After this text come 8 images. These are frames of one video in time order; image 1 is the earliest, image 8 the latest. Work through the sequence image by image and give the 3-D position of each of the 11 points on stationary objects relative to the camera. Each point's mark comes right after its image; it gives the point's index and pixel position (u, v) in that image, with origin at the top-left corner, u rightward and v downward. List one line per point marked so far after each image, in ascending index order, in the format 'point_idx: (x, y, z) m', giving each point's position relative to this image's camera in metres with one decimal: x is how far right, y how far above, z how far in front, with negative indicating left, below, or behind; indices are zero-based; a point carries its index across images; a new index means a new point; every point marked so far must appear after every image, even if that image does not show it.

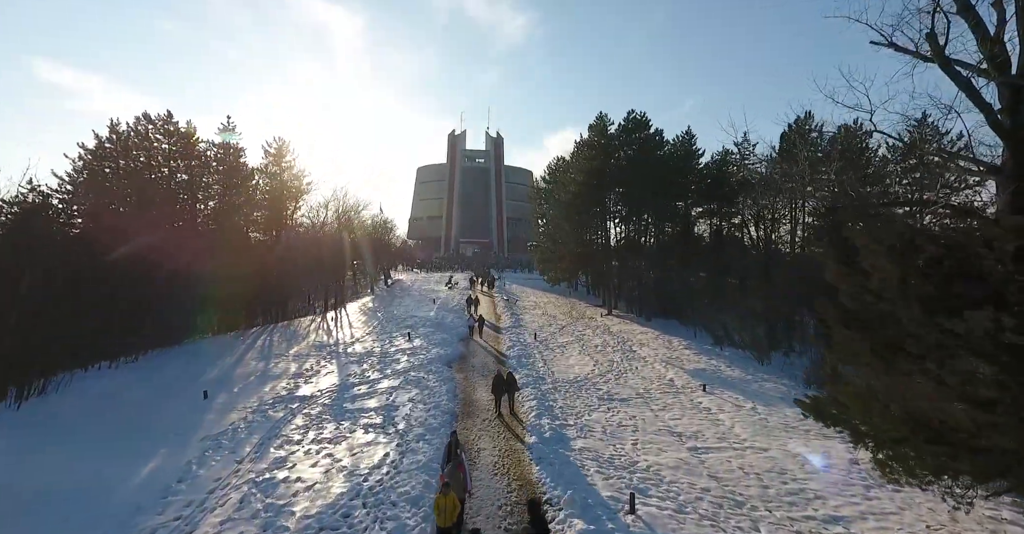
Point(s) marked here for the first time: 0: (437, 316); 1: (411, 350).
0: (-3.1, -2.1, +18.6) m
1: (-2.9, -2.4, +12.8) m
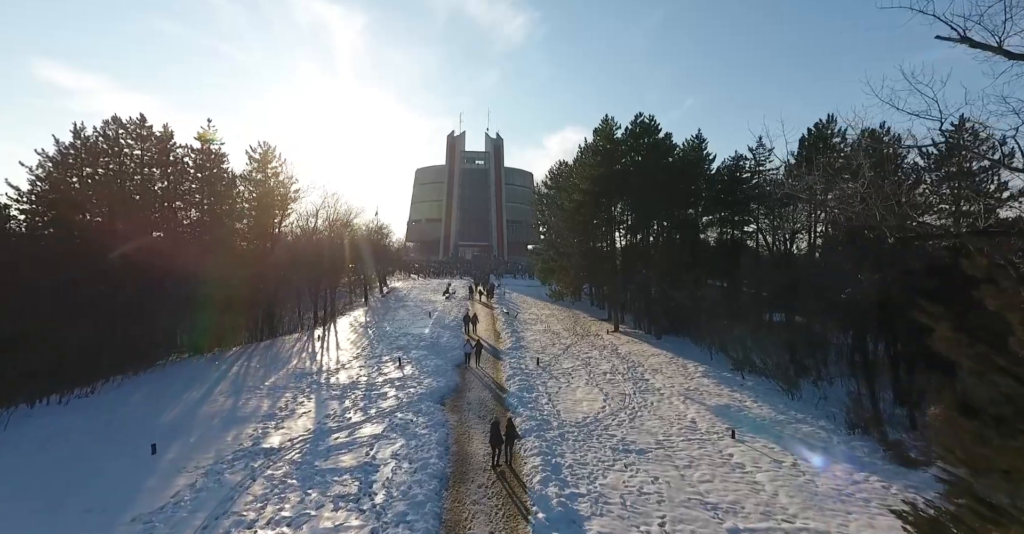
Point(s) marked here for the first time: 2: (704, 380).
0: (-3.1, -2.7, +17.3) m
1: (-2.9, -2.9, +11.5) m
2: (+5.3, -3.1, +12.4) m
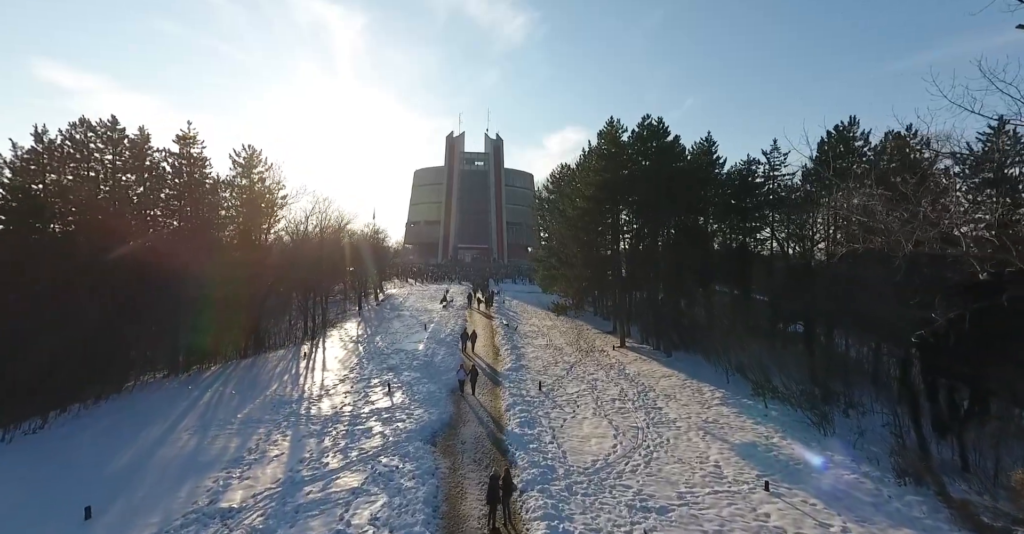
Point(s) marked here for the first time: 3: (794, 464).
0: (-3.1, -3.1, +16.2) m
1: (-2.9, -3.4, +10.4) m
2: (+5.3, -3.6, +11.3) m
3: (+5.2, -3.7, +8.4) m
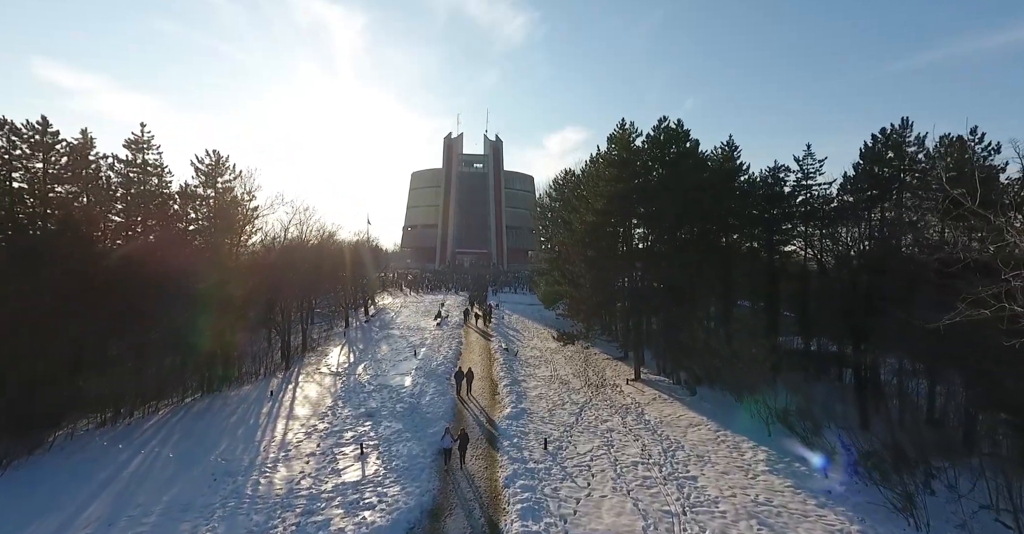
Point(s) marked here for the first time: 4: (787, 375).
0: (-3.1, -3.9, +14.0) m
1: (-2.9, -4.1, +8.2) m
2: (+5.3, -4.3, +9.1) m
3: (+5.2, -4.4, +6.2) m
4: (+10.3, -4.2, +16.8) m
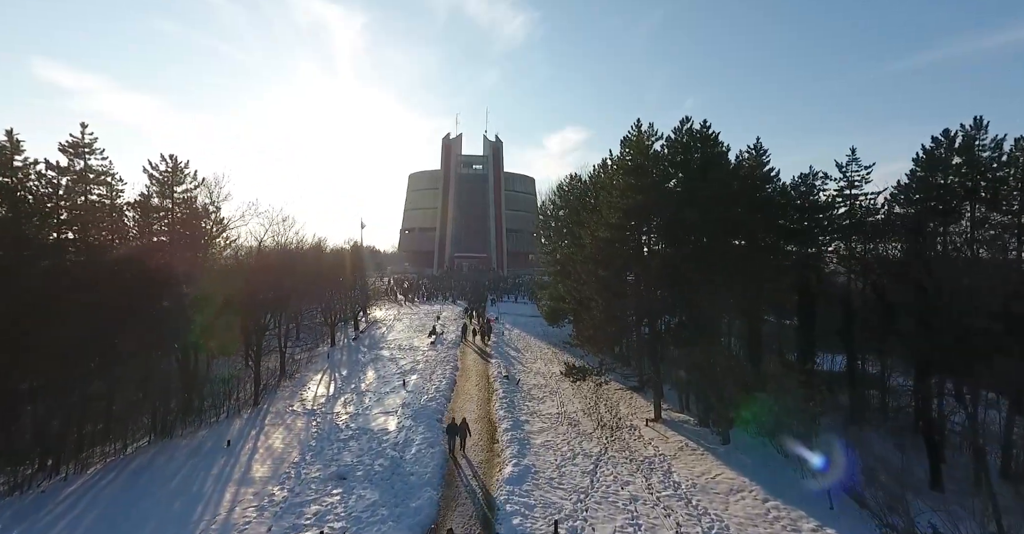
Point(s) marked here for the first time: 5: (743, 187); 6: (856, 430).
0: (-3.1, -4.6, +11.9) m
1: (-2.8, -4.8, +6.1) m
2: (+5.3, -5.0, +7.0) m
3: (+5.3, -5.1, +4.1) m
4: (+10.3, -4.8, +14.7) m
5: (+7.5, +2.6, +14.6) m
6: (+10.7, -5.1, +14.0) m
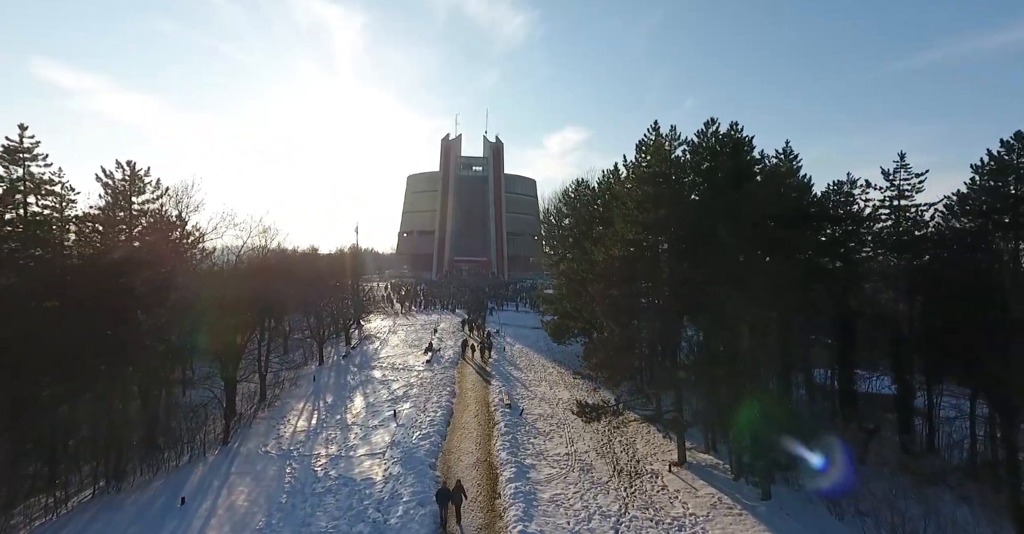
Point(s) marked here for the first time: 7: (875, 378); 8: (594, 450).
0: (-3.0, -5.2, +10.2) m
1: (-2.8, -5.4, +4.4) m
2: (+5.4, -5.6, +5.3) m
3: (+5.4, -5.7, +2.4) m
4: (+10.4, -5.4, +13.0) m
5: (+7.6, +2.0, +12.9) m
6: (+10.8, -5.7, +12.3) m
7: (+13.2, -4.0, +16.4) m
8: (+2.4, -5.2, +13.0) m
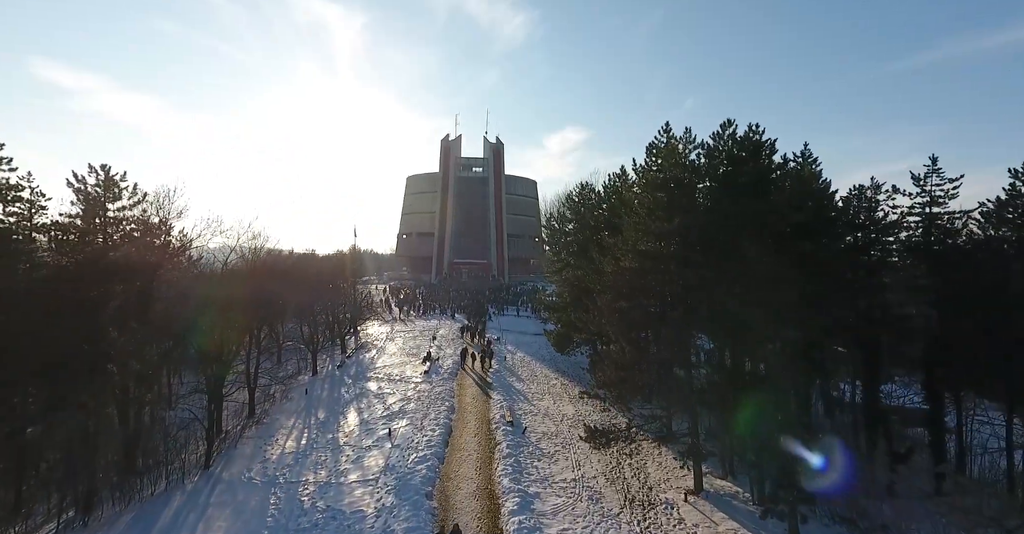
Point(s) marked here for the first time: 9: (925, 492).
0: (-2.9, -5.5, +9.3) m
1: (-2.7, -5.7, +3.5) m
2: (+5.5, -5.9, +4.4) m
3: (+5.4, -6.0, +1.5) m
4: (+10.5, -5.8, +12.1) m
5: (+7.7, +1.7, +12.0) m
6: (+10.9, -6.0, +11.4) m
7: (+13.3, -4.4, +15.5) m
8: (+2.4, -5.5, +12.1) m
9: (+10.8, -5.9, +11.8) m
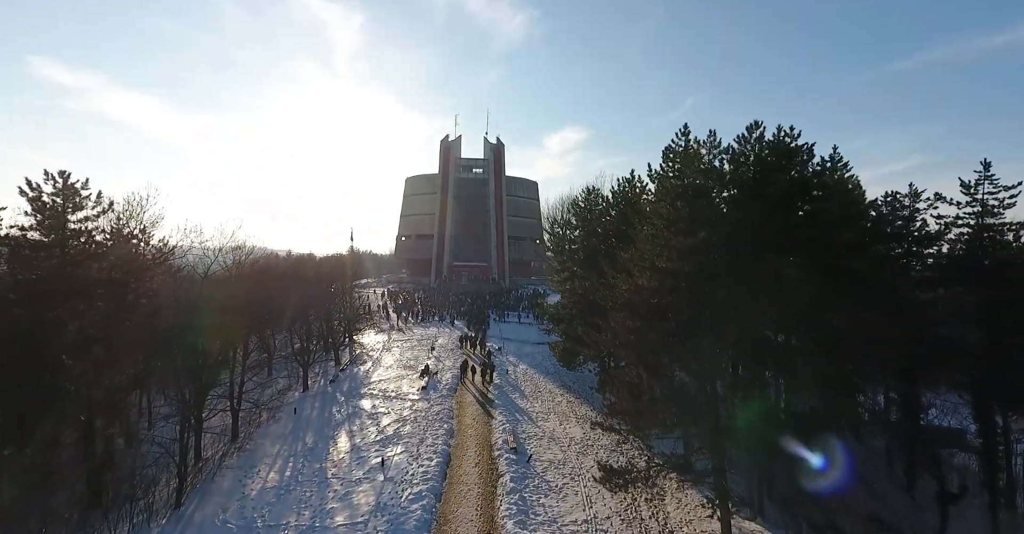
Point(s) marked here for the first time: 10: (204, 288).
0: (-2.8, -5.9, +8.1) m
1: (-2.6, -6.2, +2.3) m
2: (+5.6, -6.3, +3.2) m
3: (+5.5, -6.5, +0.3) m
4: (+10.6, -6.2, +10.9) m
5: (+7.8, +1.3, +10.8) m
6: (+11.0, -6.4, +10.2) m
7: (+13.4, -4.8, +14.3) m
8: (+2.6, -5.9, +10.9) m
9: (+10.9, -6.3, +10.6) m
10: (-11.8, -0.8, +17.1) m
